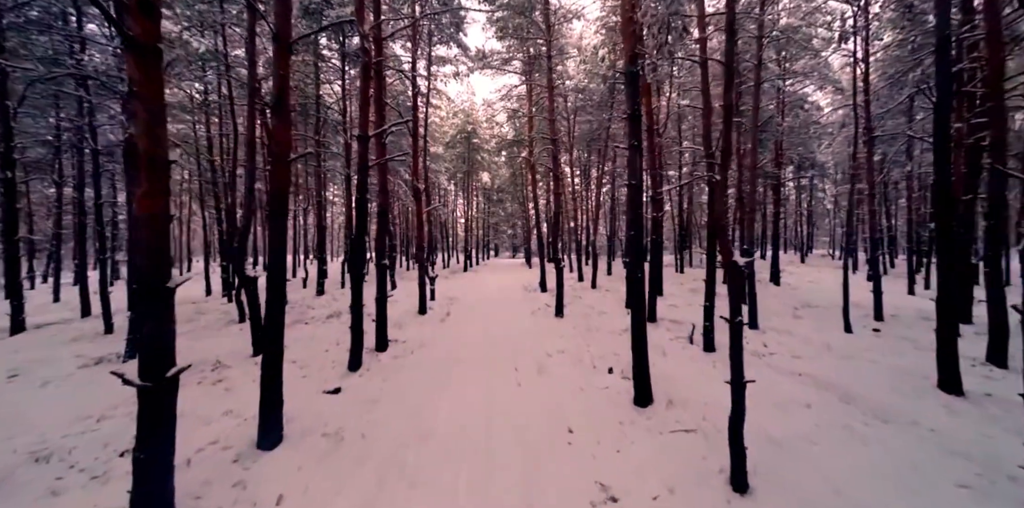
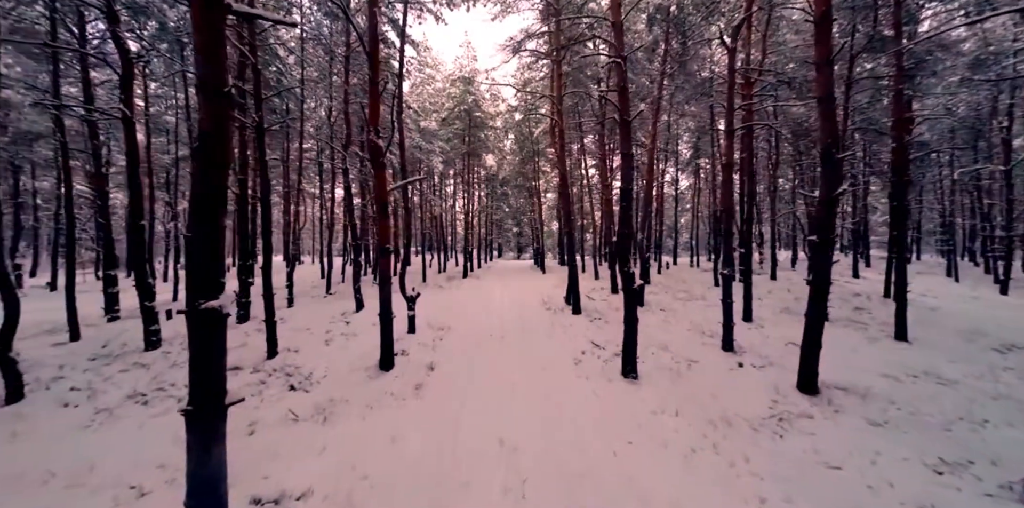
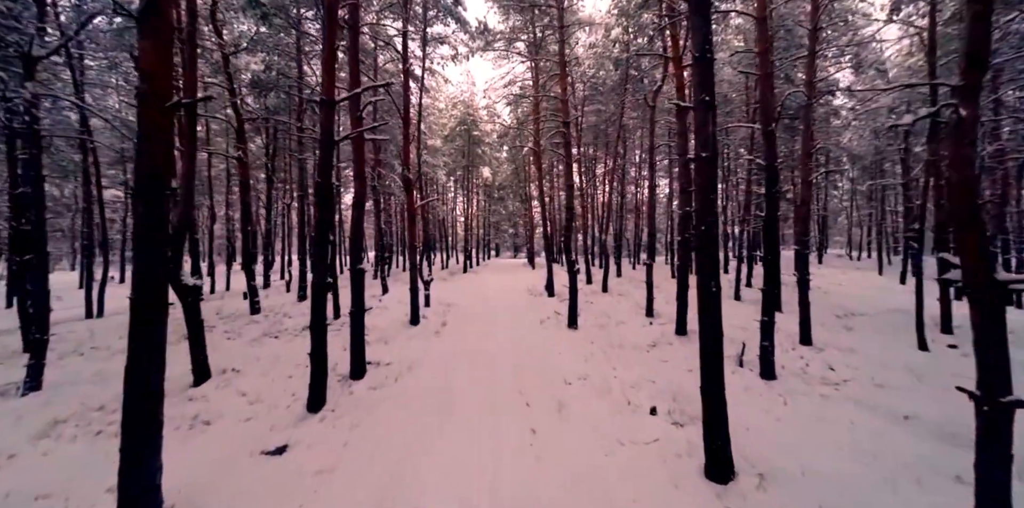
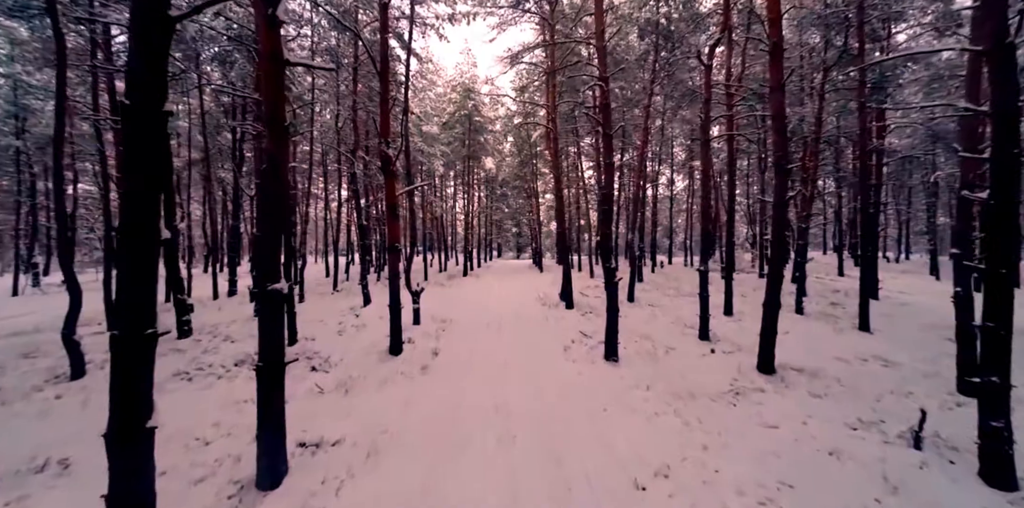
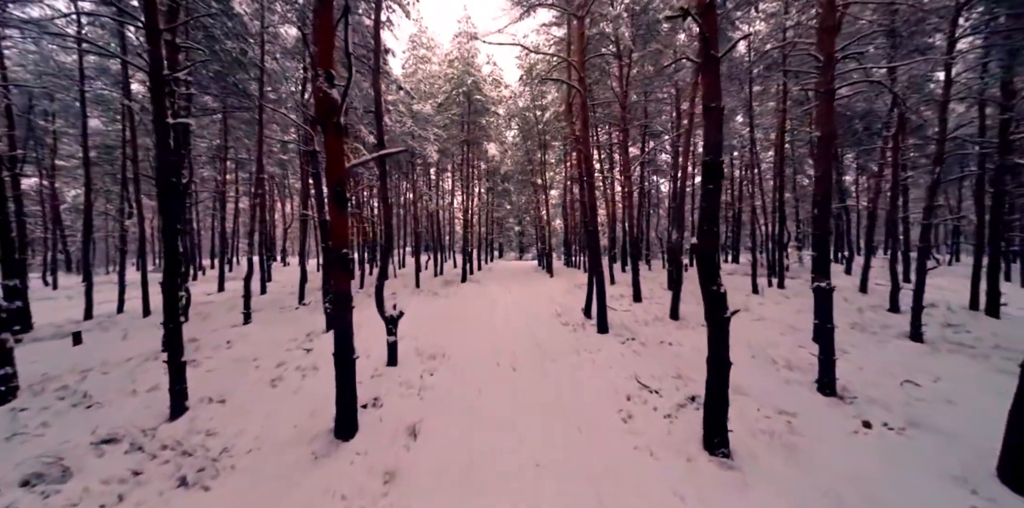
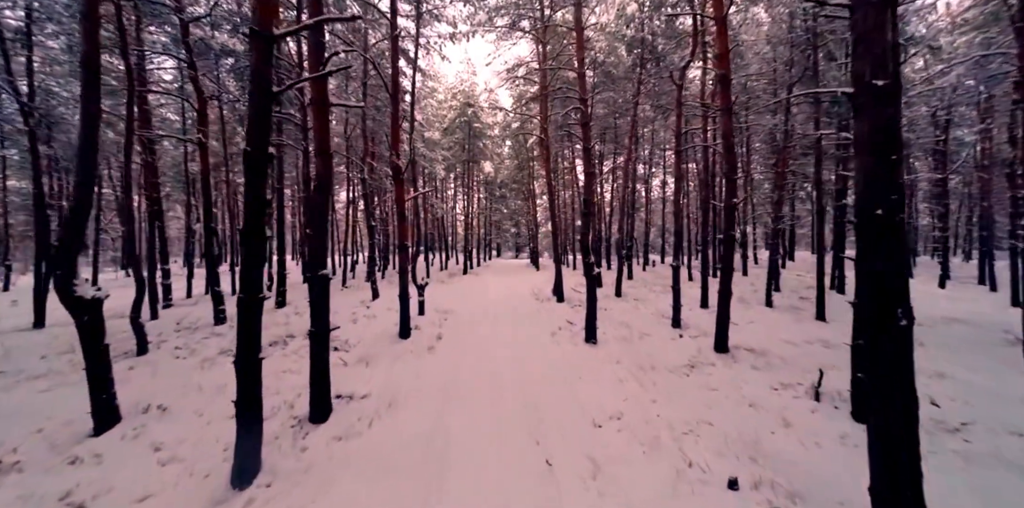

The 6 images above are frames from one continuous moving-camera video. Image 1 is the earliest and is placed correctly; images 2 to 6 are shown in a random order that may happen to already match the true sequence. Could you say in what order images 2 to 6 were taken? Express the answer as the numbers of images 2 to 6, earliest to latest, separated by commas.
3, 6, 4, 2, 5
